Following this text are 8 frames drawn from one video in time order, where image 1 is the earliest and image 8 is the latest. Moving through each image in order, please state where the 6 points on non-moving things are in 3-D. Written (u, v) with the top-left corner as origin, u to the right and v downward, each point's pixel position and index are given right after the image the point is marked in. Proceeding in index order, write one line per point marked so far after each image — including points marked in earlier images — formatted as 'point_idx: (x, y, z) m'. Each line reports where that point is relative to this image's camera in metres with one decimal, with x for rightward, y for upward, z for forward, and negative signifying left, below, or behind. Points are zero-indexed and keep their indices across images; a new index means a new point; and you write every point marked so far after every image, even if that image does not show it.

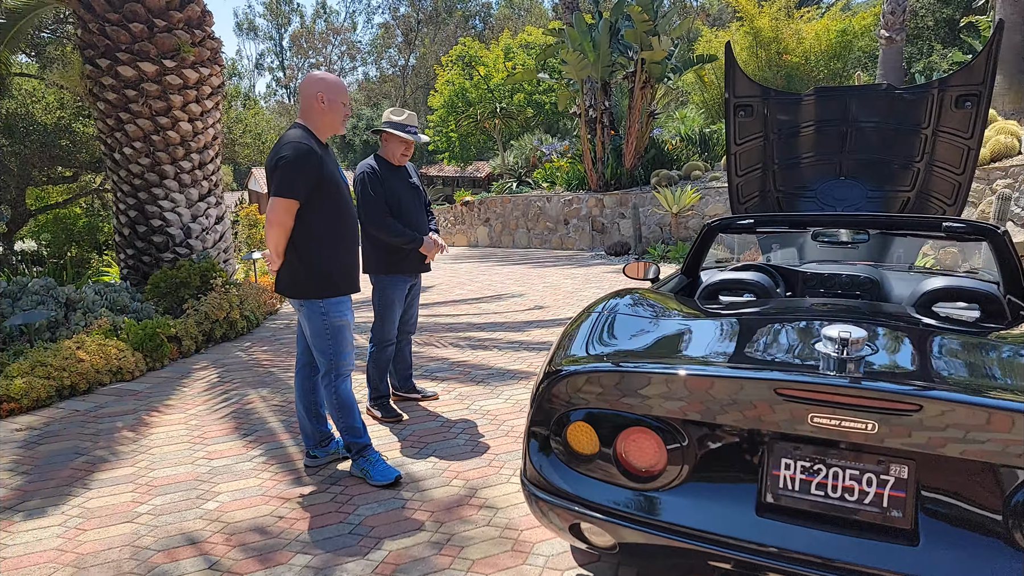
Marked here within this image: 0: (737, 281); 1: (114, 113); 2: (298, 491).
0: (+1.0, 0.0, +3.1) m
1: (-4.9, +2.2, +8.5) m
2: (-1.1, -1.0, +3.4) m
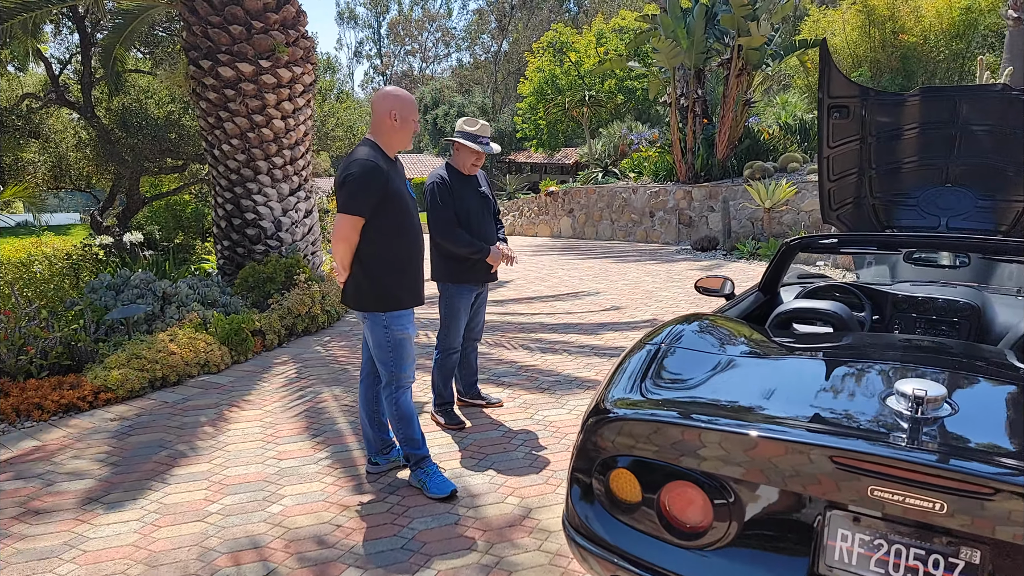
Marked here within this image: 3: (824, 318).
0: (+1.3, -0.1, +2.9) m
1: (-3.9, +2.3, +8.9) m
2: (-0.8, -1.1, +3.5) m
3: (+1.3, -0.1, +2.9) m
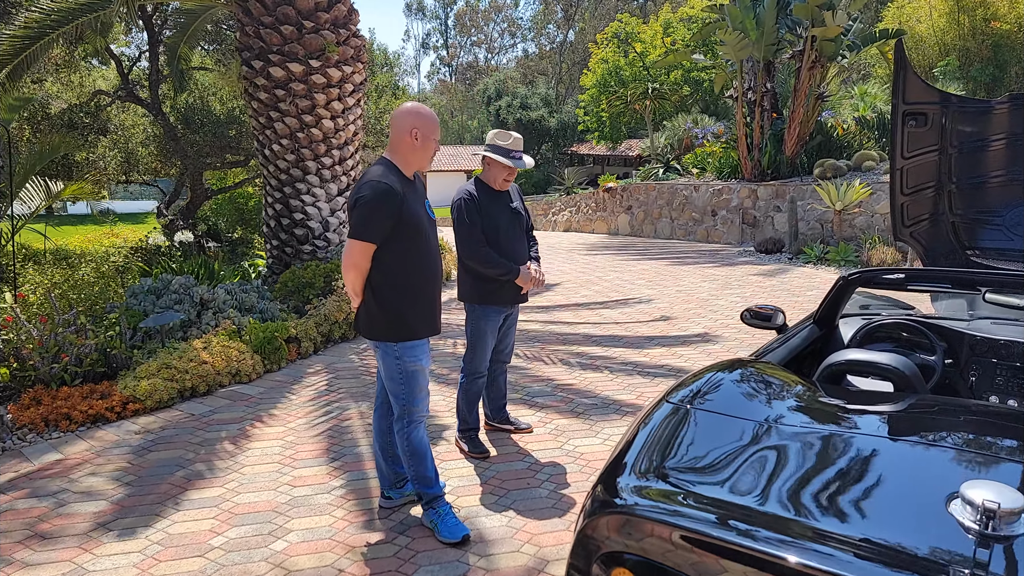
0: (+1.3, -0.3, +2.6) m
1: (-3.2, +2.3, +9.0) m
2: (-0.7, -1.2, +3.3) m
3: (+1.3, -0.3, +2.5) m
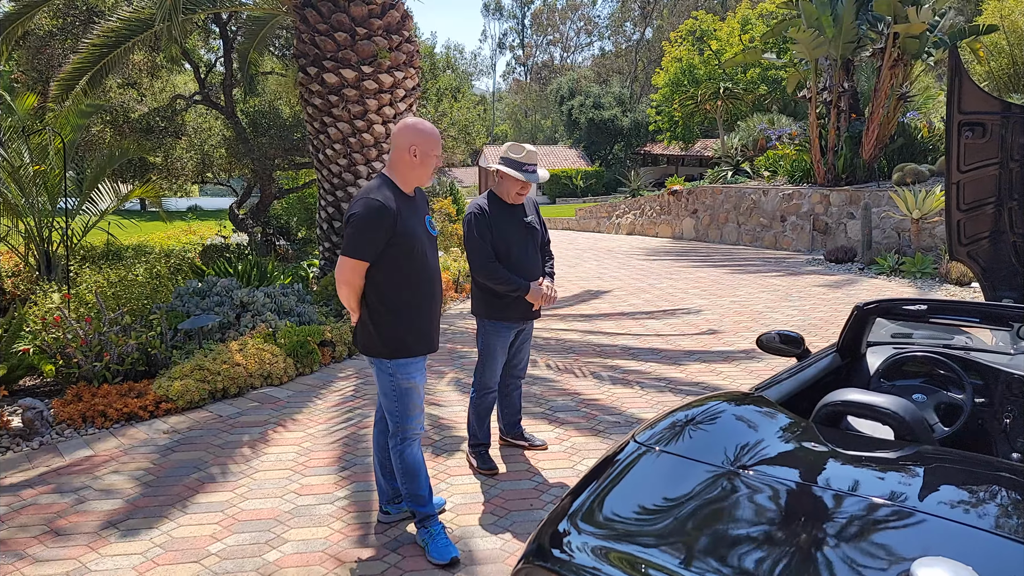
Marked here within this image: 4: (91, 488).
0: (+1.2, -0.4, +2.4) m
1: (-2.6, +2.3, +9.2) m
2: (-0.7, -1.3, +3.3) m
3: (+1.2, -0.4, +2.3) m
4: (-2.3, -1.1, +3.9) m
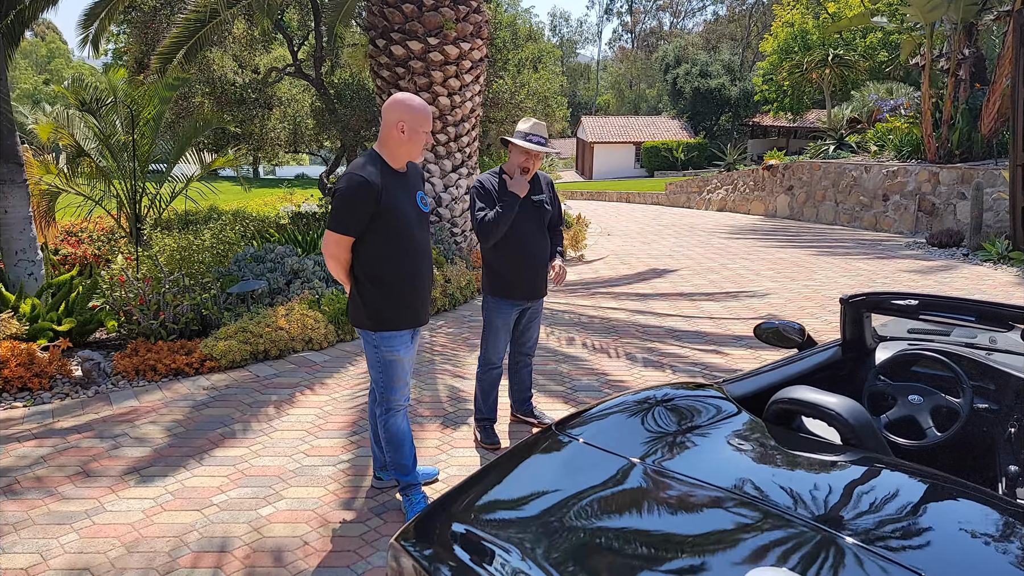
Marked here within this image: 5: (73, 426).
0: (+1.0, -0.4, +2.2) m
1: (-1.7, +2.7, +9.4) m
2: (-0.9, -1.1, +3.5) m
3: (+1.0, -0.4, +2.2) m
4: (-2.4, -0.9, +4.2) m
5: (-2.8, -0.9, +4.3) m
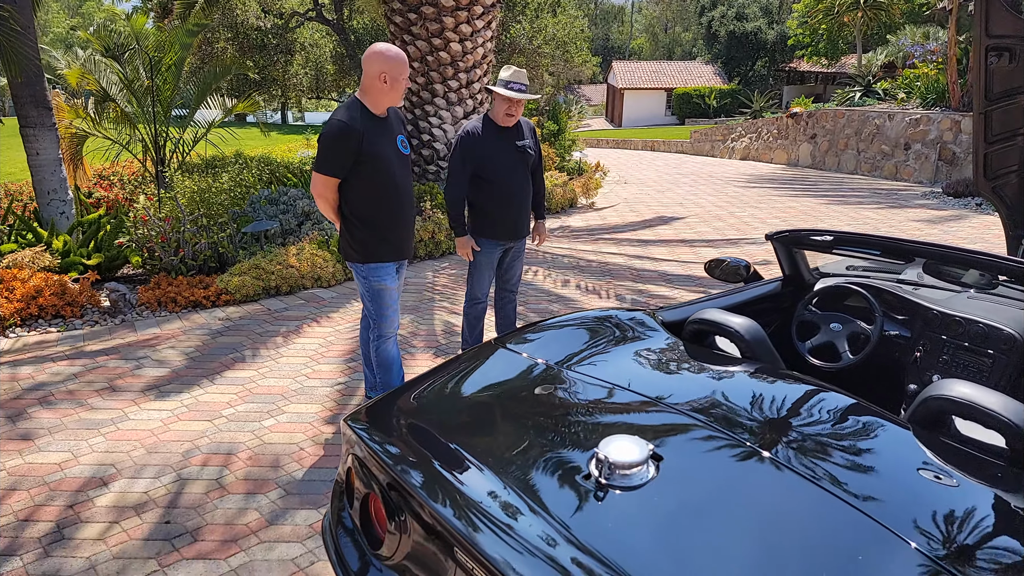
0: (+0.8, -0.1, +2.5) m
1: (-1.6, +3.5, +9.5) m
2: (-1.0, -0.8, +3.9) m
3: (+0.8, -0.2, +2.5) m
4: (-2.5, -0.5, +4.7) m
5: (-2.9, -0.4, +4.8) m
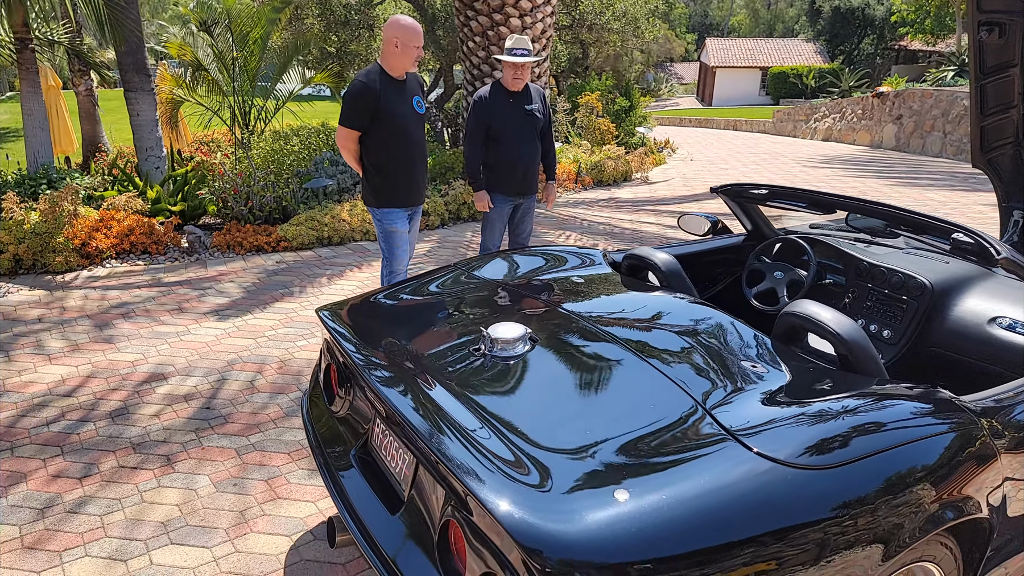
0: (+0.6, +0.1, +2.9) m
1: (-0.7, +4.0, +10.0) m
2: (-1.0, -0.4, +4.5) m
3: (+0.6, +0.1, +2.9) m
4: (-2.4, 0.0, +5.5) m
5: (-2.7, +0.1, +5.6) m
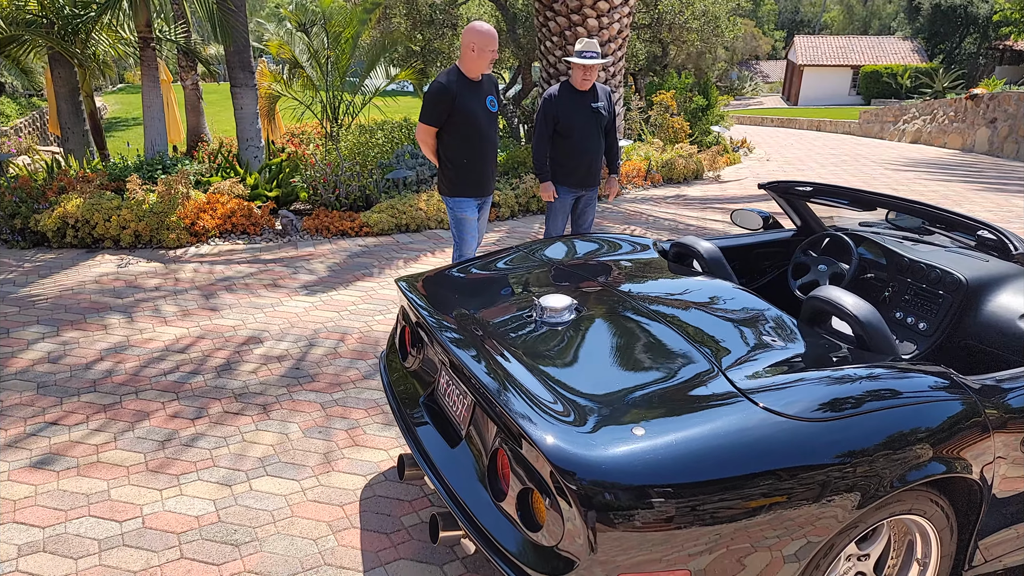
0: (+0.8, +0.2, +3.2) m
1: (+0.5, +4.2, +10.4) m
2: (-0.6, -0.3, +4.9) m
3: (+0.9, +0.1, +3.1) m
4: (-1.8, +0.2, +6.0) m
5: (-2.2, +0.3, +6.2) m
